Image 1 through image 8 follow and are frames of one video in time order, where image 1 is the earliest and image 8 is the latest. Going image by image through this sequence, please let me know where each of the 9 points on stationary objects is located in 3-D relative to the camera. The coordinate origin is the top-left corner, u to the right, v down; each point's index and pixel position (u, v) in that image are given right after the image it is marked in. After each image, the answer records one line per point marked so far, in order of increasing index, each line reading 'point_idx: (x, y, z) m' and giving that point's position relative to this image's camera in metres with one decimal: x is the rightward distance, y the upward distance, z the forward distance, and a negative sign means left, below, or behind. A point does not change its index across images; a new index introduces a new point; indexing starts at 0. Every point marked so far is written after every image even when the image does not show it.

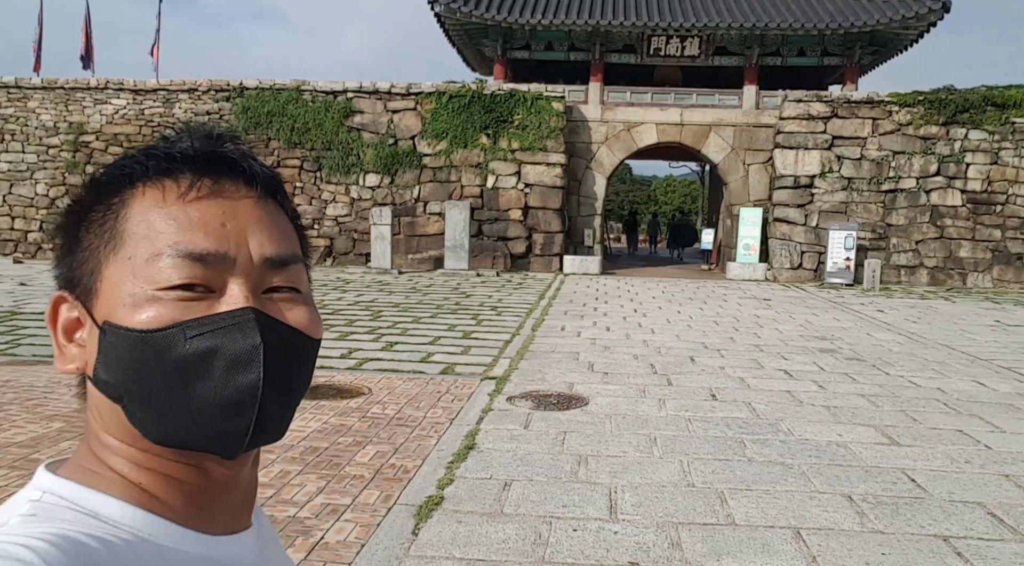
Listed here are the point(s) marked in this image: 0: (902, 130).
0: (+7.0, +2.8, +13.2) m
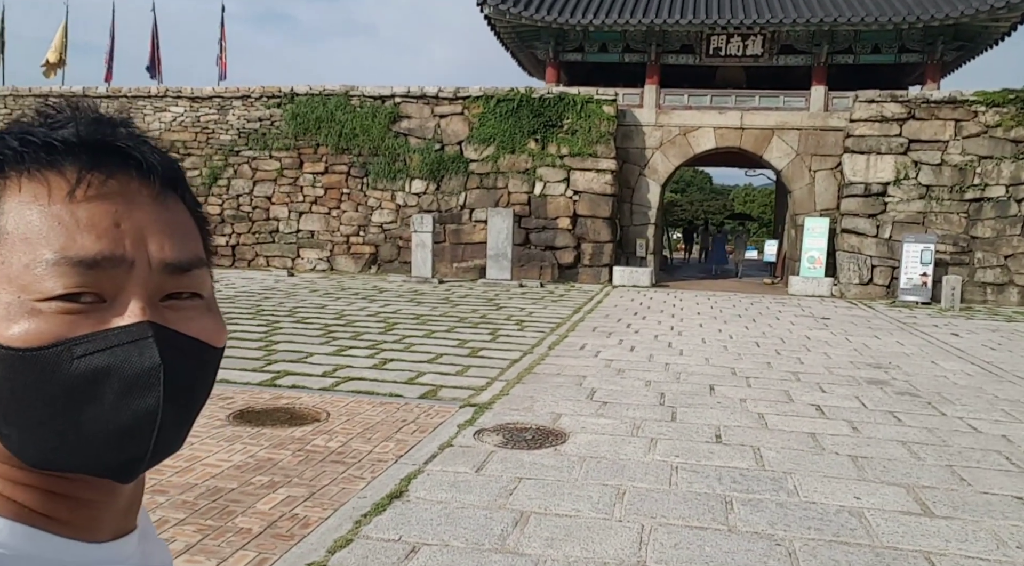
0: (+7.8, +2.4, +11.9) m
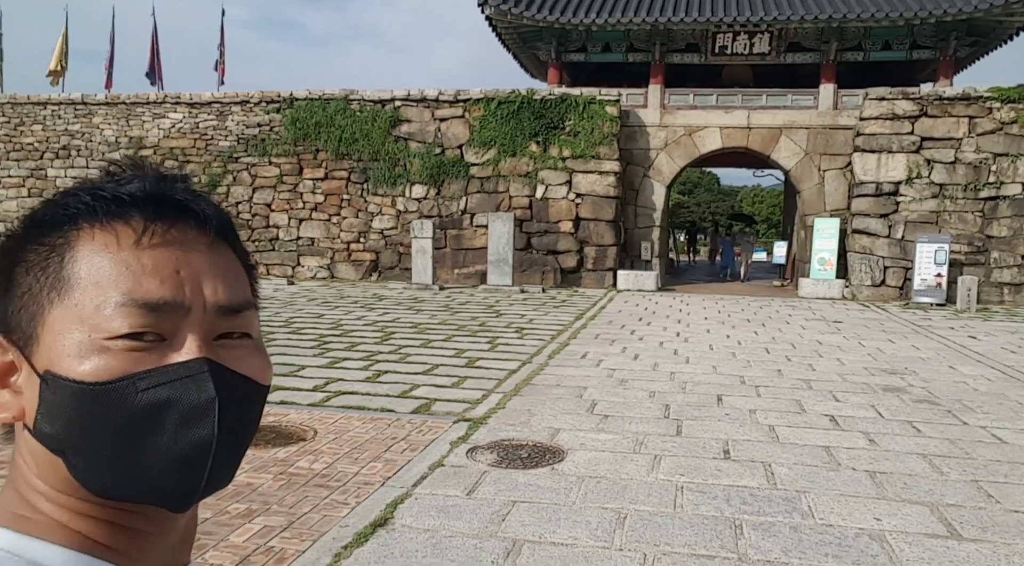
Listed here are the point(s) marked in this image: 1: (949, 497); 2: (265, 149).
0: (+7.8, +2.5, +11.6) m
1: (+1.9, -0.9, +3.2) m
2: (-4.9, +2.6, +14.4) m
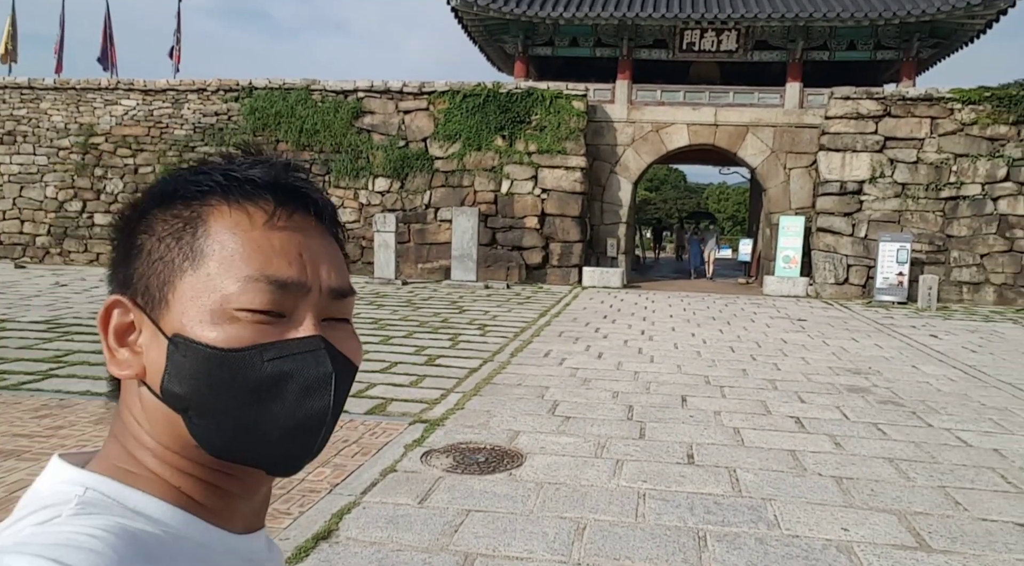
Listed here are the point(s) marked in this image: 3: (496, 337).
0: (+7.3, +2.5, +11.7) m
1: (+1.7, -0.9, +3.1) m
2: (-5.5, +2.7, +13.9) m
3: (-0.2, -0.5, +7.3) m
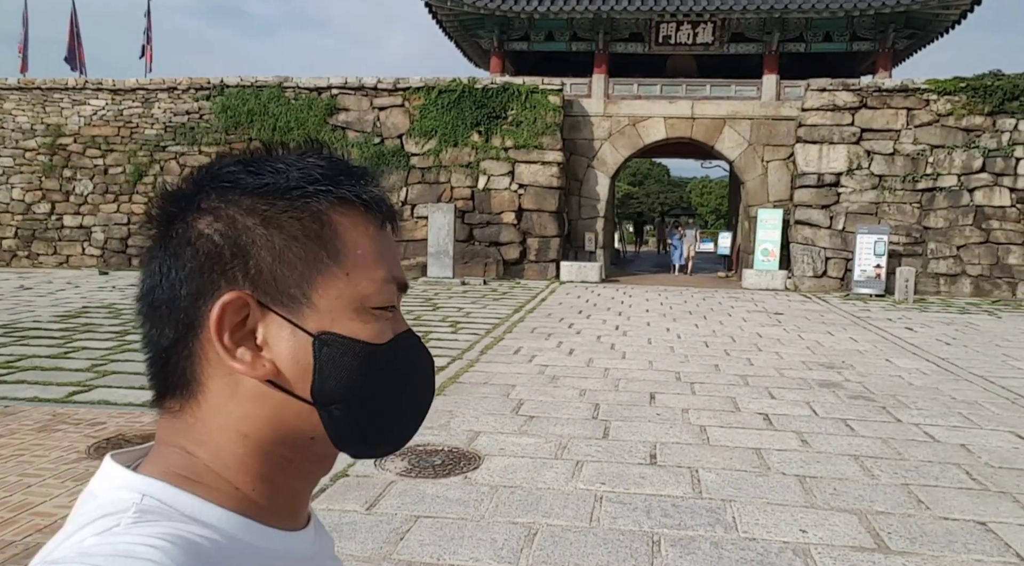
0: (+6.9, +2.6, +11.7) m
1: (+1.5, -0.9, +3.0) m
2: (-6.0, +2.7, +13.7) m
3: (-0.4, -0.5, +7.2) m
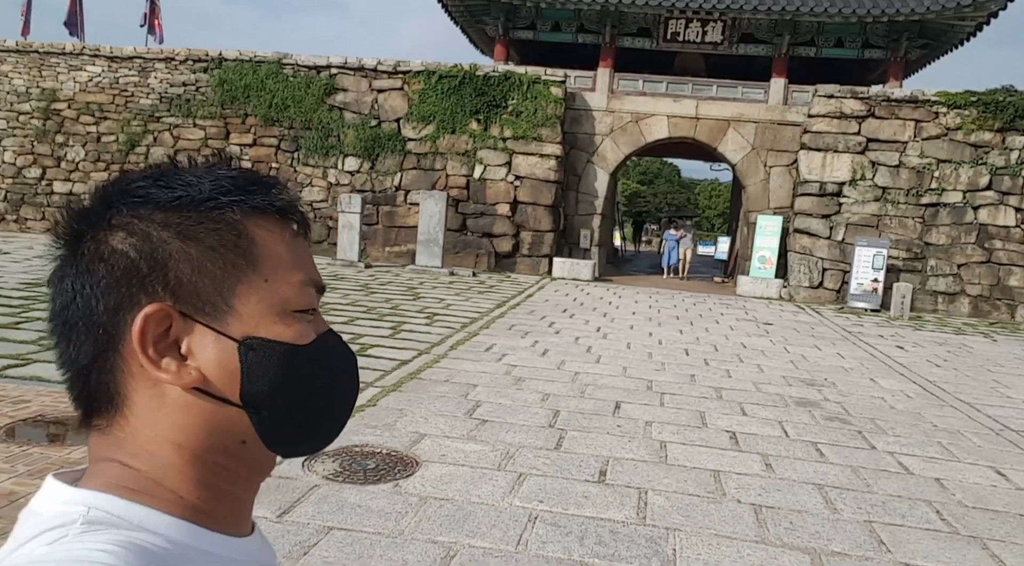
0: (+6.8, +2.3, +11.4) m
1: (+1.2, -1.0, +2.8) m
2: (-6.0, +3.2, +13.5) m
3: (-0.7, -0.4, +7.0) m
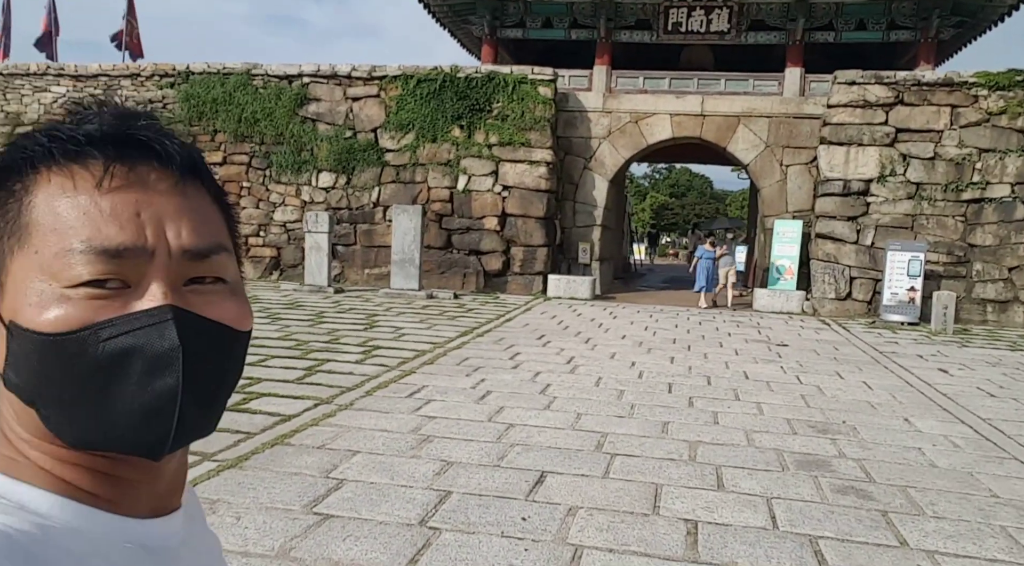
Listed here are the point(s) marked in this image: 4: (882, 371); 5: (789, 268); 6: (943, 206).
0: (+6.5, +2.2, +9.9) m
1: (+0.6, -1.1, +1.5) m
2: (-6.2, +2.7, +12.6) m
3: (-1.1, -0.7, +5.8) m
4: (+3.2, -0.8, +6.4) m
5: (+4.0, +0.2, +10.7) m
6: (+6.0, +1.1, +10.1) m
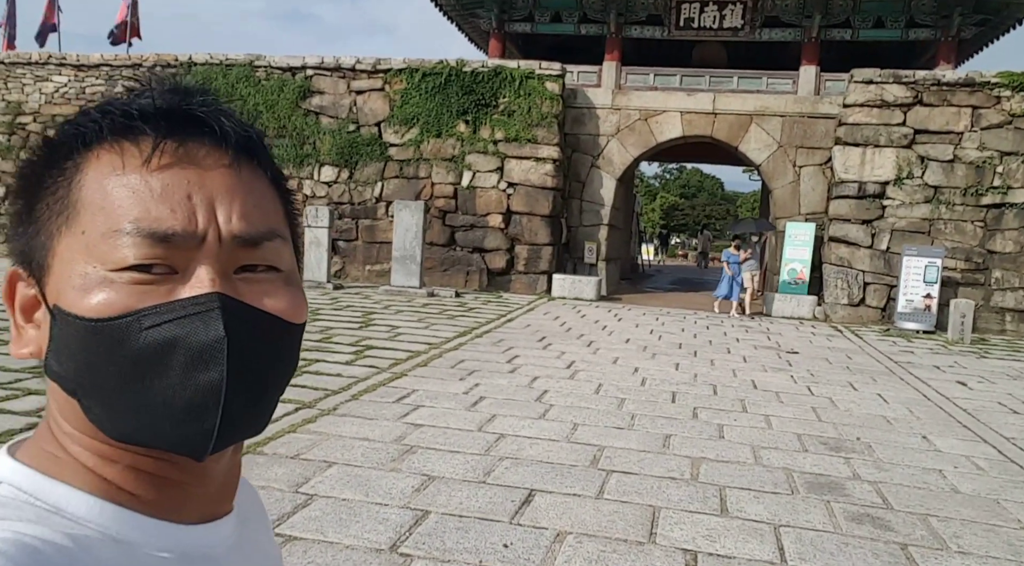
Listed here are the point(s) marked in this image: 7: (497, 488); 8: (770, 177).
0: (+6.6, +2.1, +9.6) m
1: (+0.6, -1.1, +1.2) m
2: (-6.1, +2.8, +12.4) m
3: (-1.1, -0.6, +5.5) m
4: (+3.2, -0.8, +6.1) m
5: (+4.1, +0.2, +10.3) m
6: (+6.0, +1.0, +9.7) m
7: (-0.1, -0.9, +3.2) m
8: (+4.0, +1.6, +11.1) m
